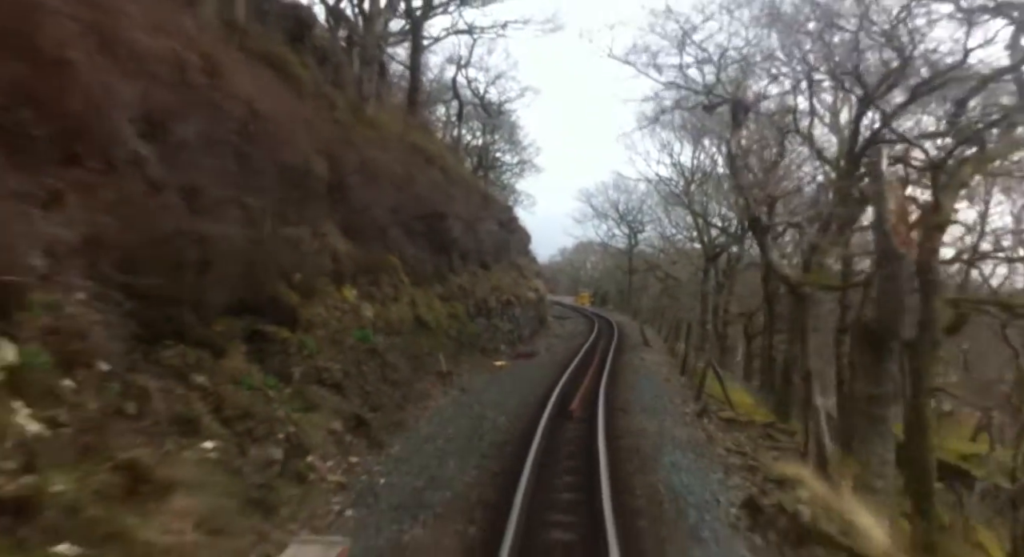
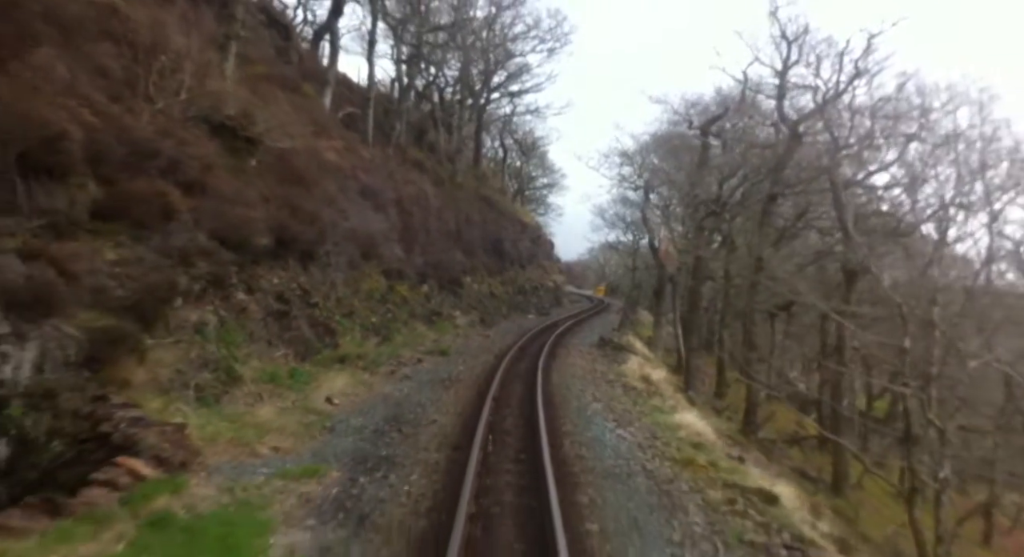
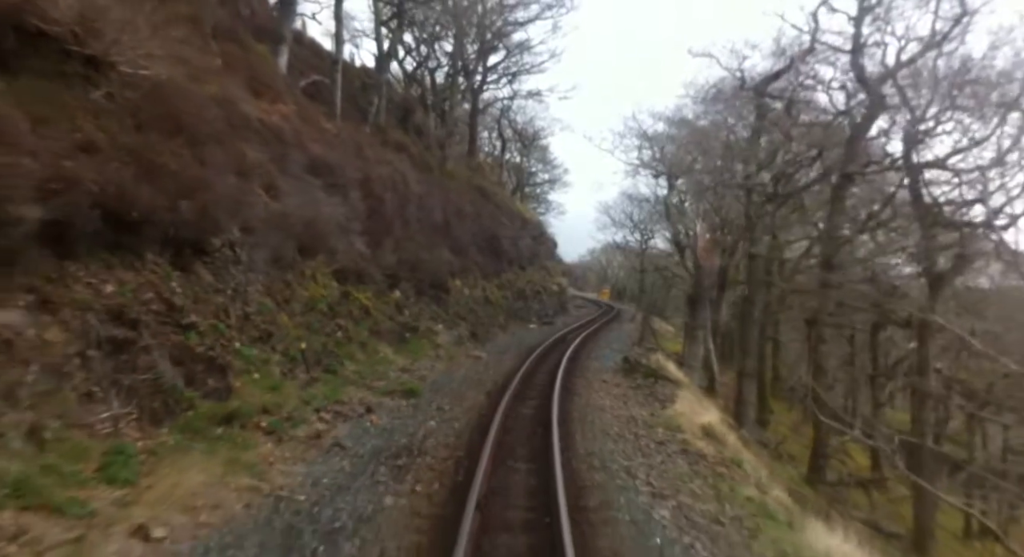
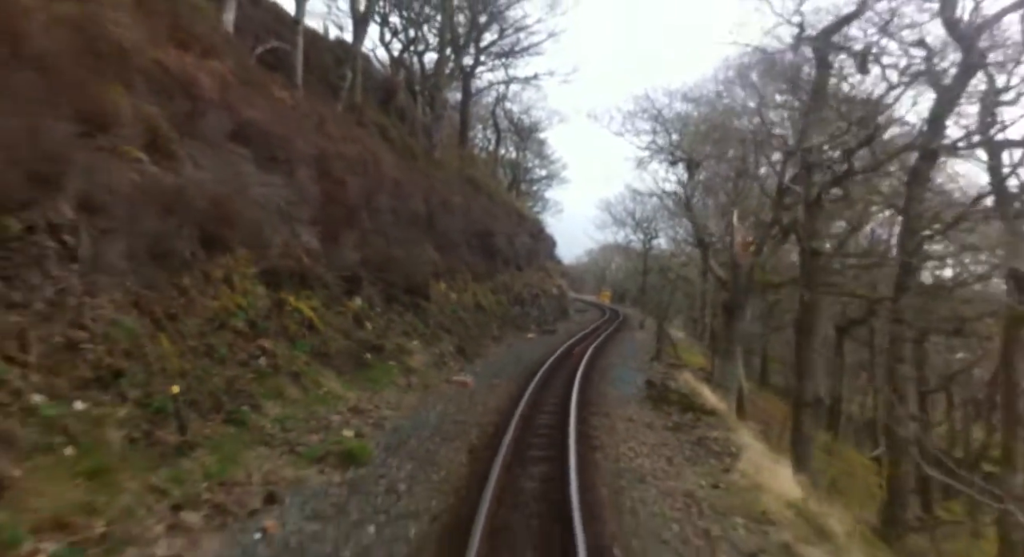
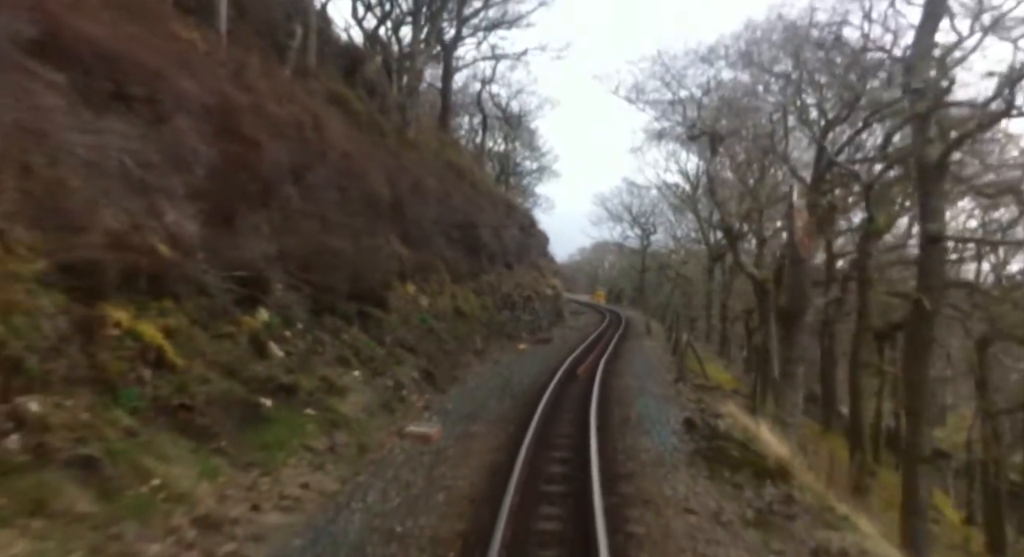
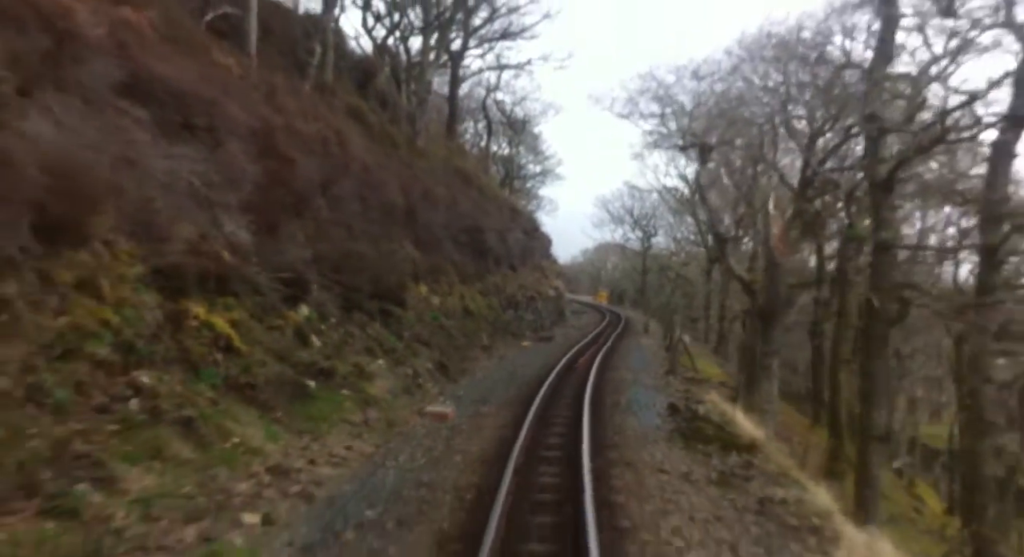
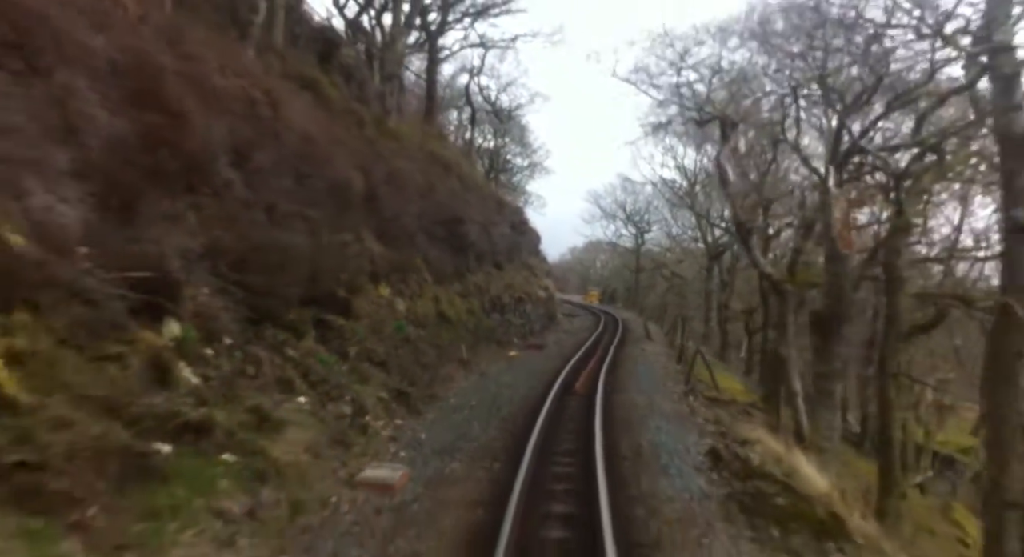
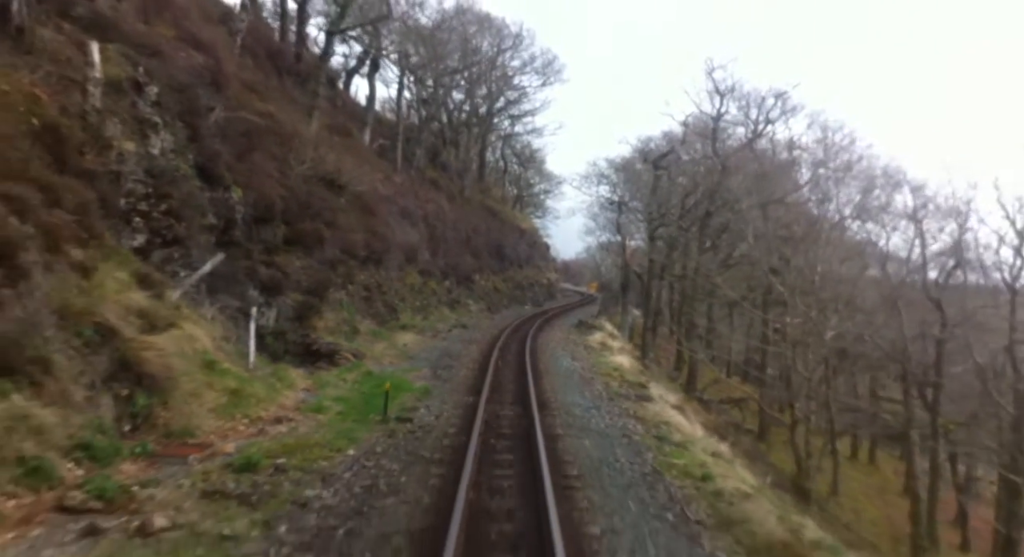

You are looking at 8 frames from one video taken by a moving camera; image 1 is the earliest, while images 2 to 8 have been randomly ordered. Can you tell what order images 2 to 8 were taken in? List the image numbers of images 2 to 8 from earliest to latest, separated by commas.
7, 5, 6, 4, 3, 2, 8
